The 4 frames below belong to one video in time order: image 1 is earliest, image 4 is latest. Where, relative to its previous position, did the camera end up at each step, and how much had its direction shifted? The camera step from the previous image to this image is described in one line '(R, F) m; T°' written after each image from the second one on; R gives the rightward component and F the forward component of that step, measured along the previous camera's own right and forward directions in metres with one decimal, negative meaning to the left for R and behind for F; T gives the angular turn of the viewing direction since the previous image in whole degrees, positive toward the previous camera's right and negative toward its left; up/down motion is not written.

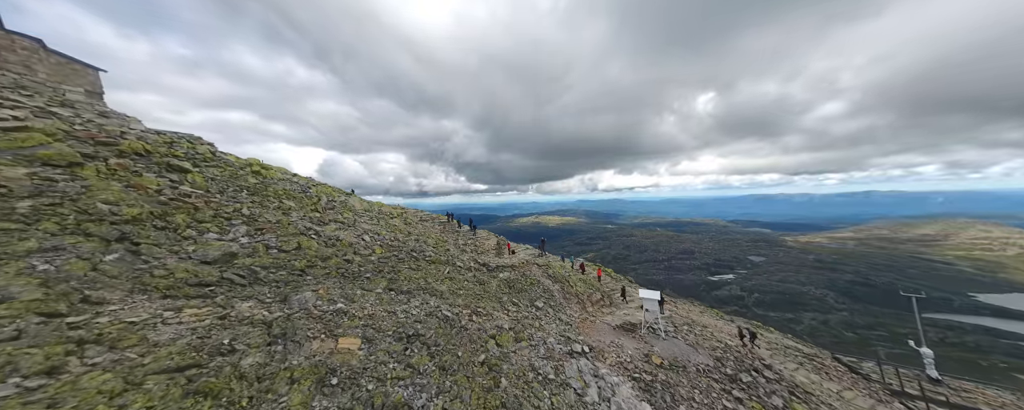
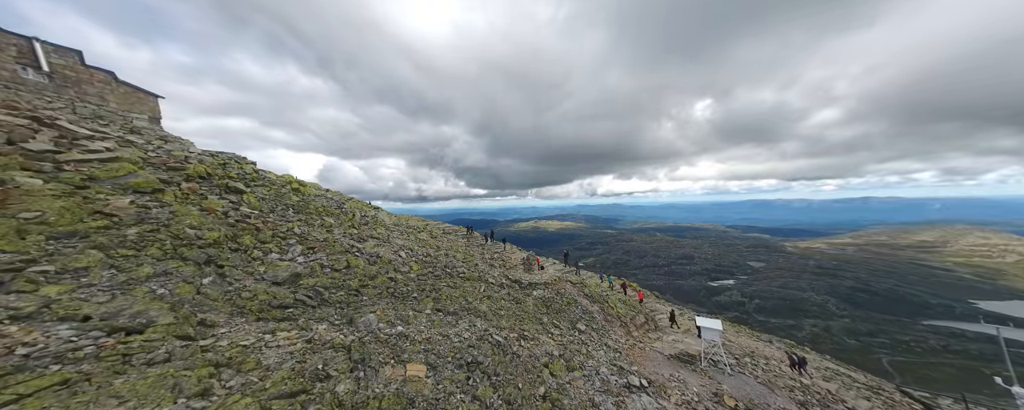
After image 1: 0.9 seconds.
(-2.8, -1.5) m; 0°
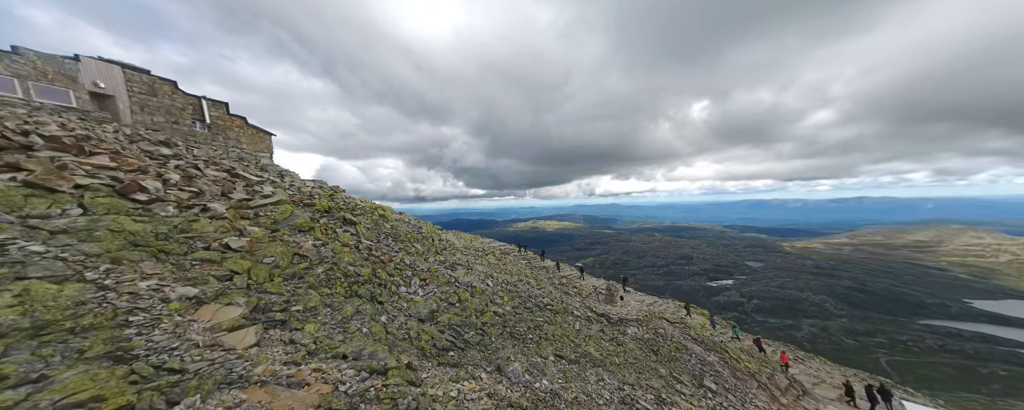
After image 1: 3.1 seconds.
(-7.0, -3.5) m; 0°
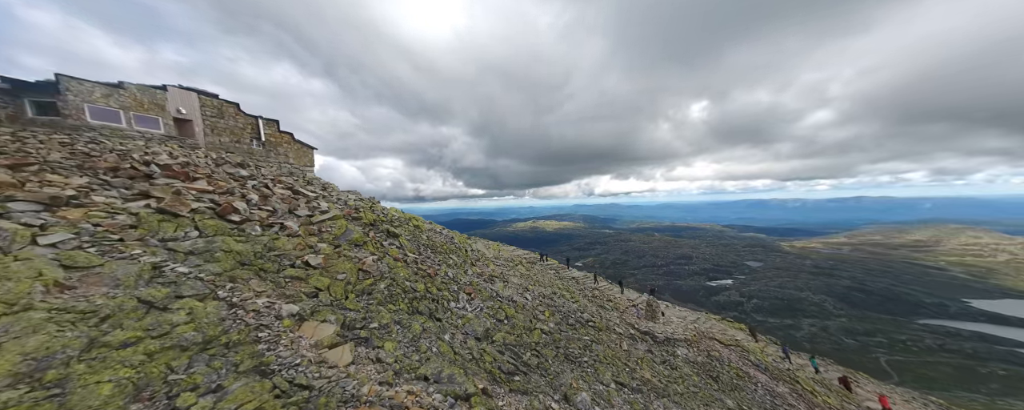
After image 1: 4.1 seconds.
(-2.9, -1.5) m; 0°
